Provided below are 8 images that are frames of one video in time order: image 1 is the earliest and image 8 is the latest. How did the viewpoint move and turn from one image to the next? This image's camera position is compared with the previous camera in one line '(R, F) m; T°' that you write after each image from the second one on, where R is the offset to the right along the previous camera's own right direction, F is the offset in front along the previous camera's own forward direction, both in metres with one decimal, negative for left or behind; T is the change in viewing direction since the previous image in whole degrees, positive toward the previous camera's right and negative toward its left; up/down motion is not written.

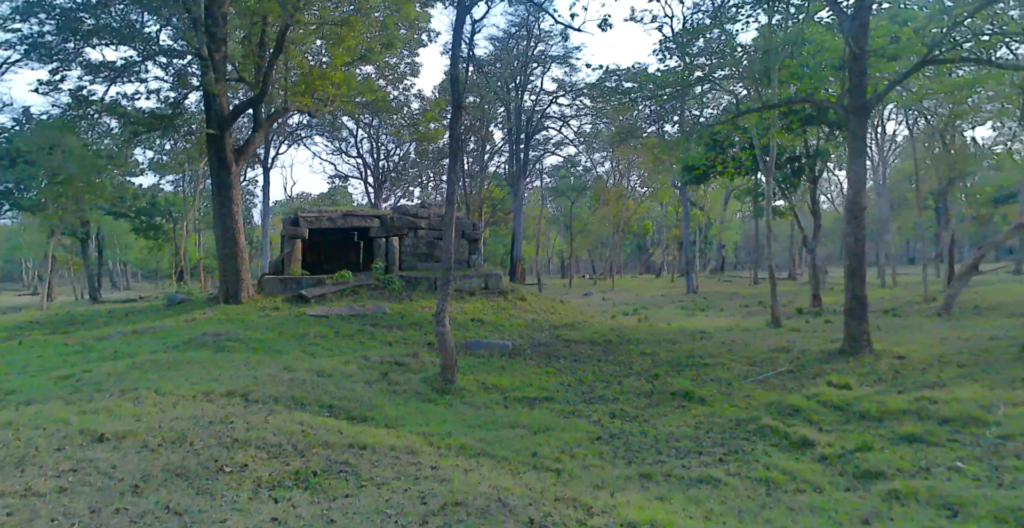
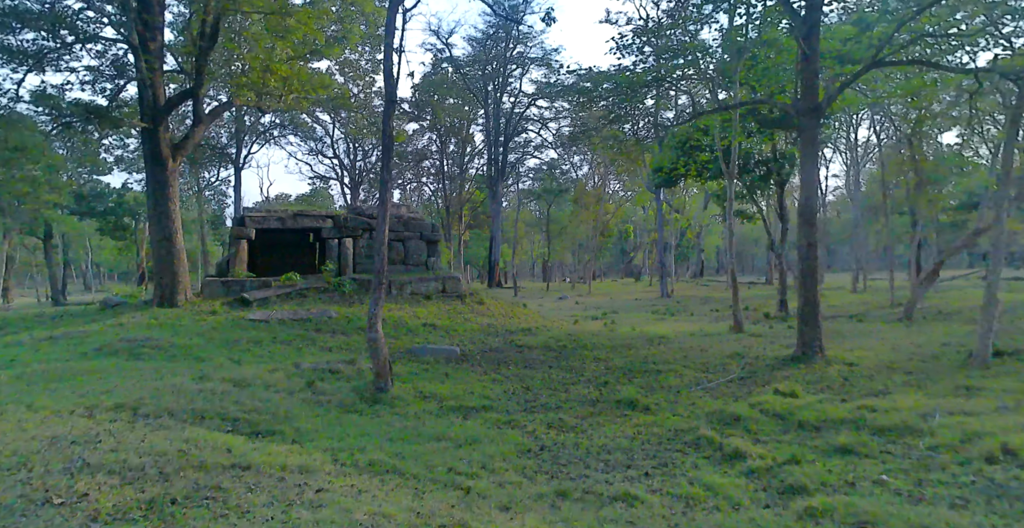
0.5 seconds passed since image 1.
(+0.5, +0.2) m; +2°
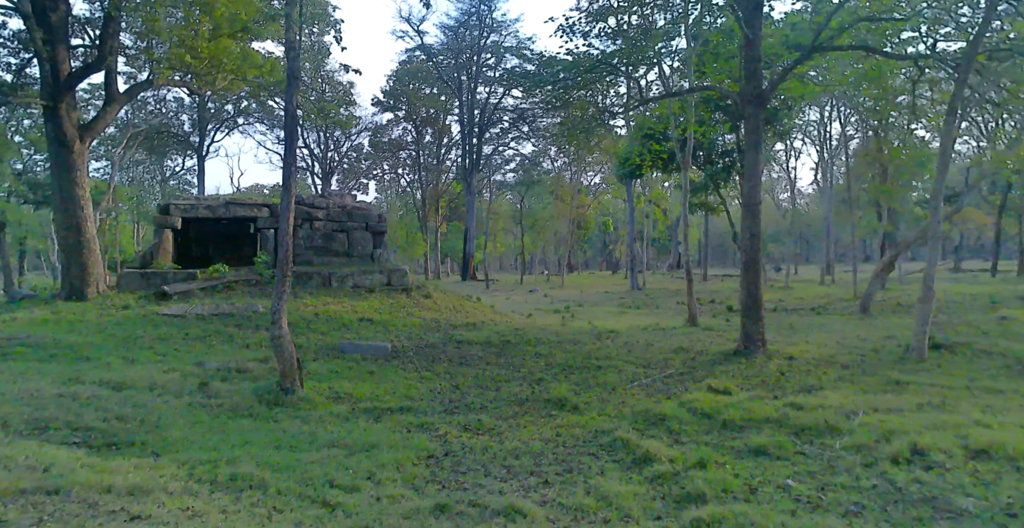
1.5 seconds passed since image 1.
(+0.6, +0.3) m; +2°
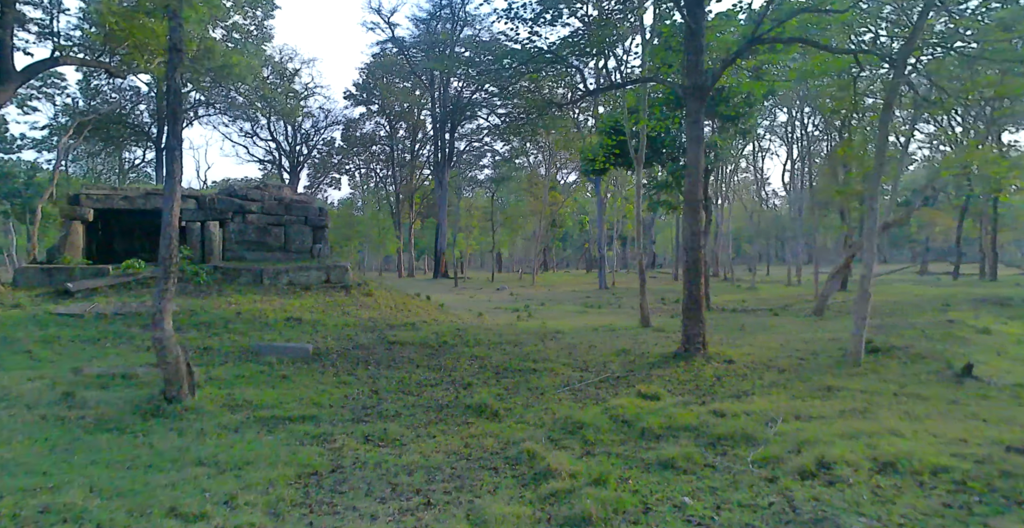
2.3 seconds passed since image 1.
(+0.6, +0.4) m; +2°
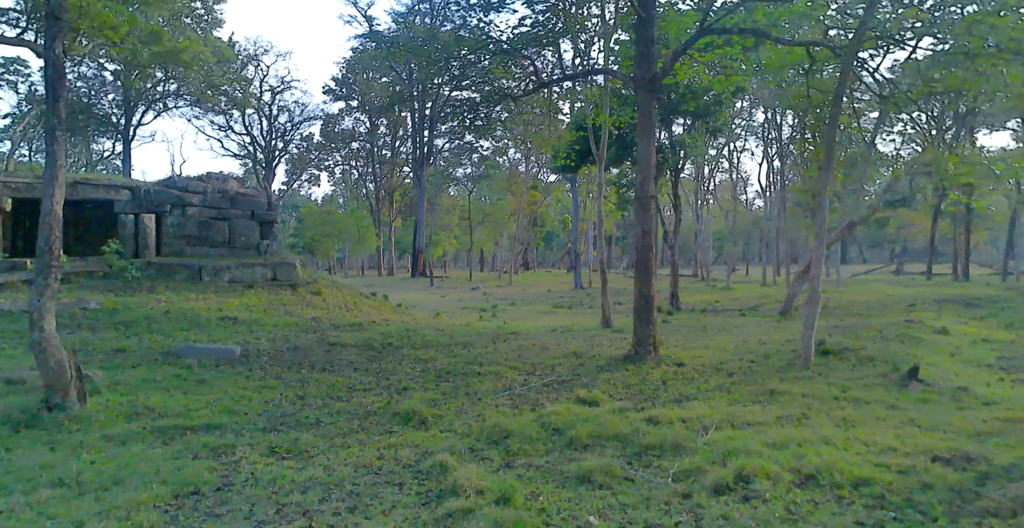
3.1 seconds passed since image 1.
(+0.6, +0.4) m; +1°
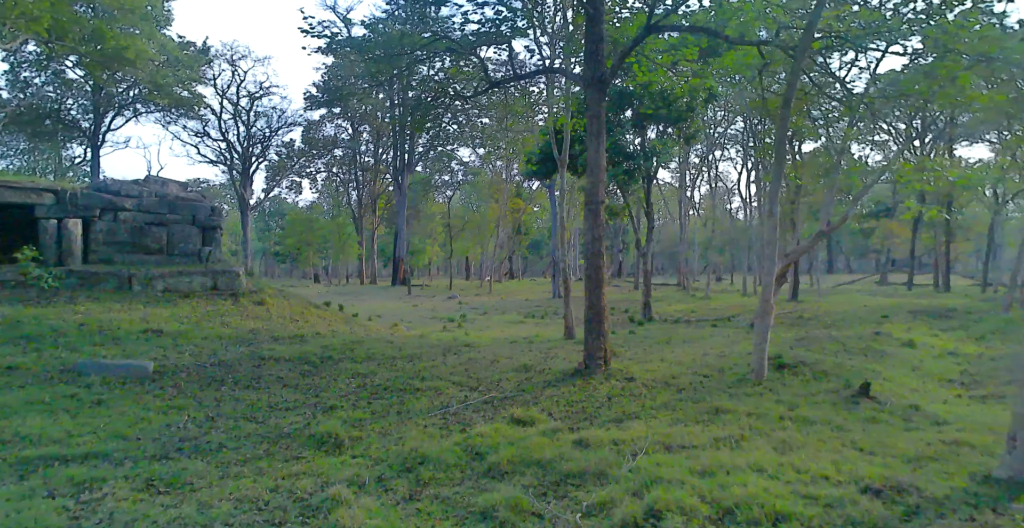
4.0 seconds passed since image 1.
(+0.6, +0.6) m; +1°
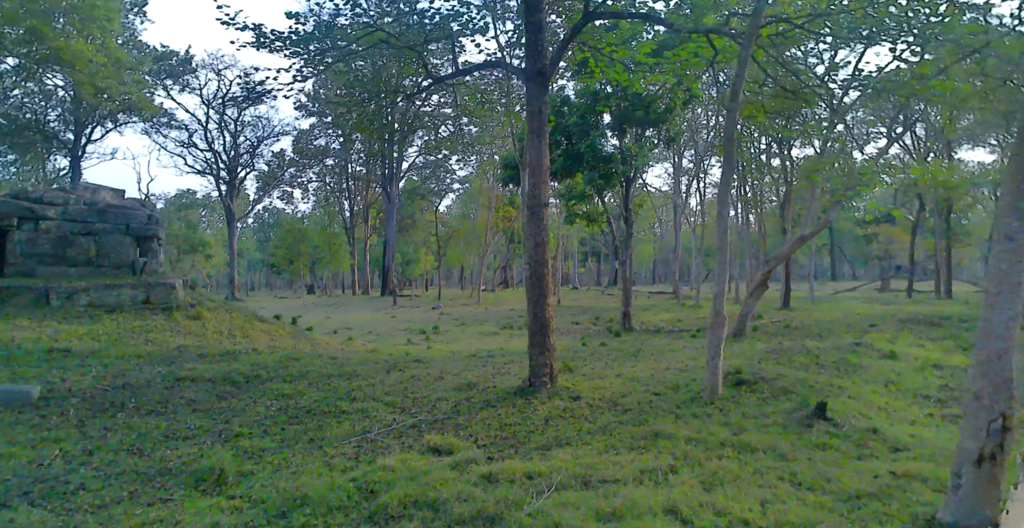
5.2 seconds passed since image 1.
(+0.8, +0.8) m; 0°
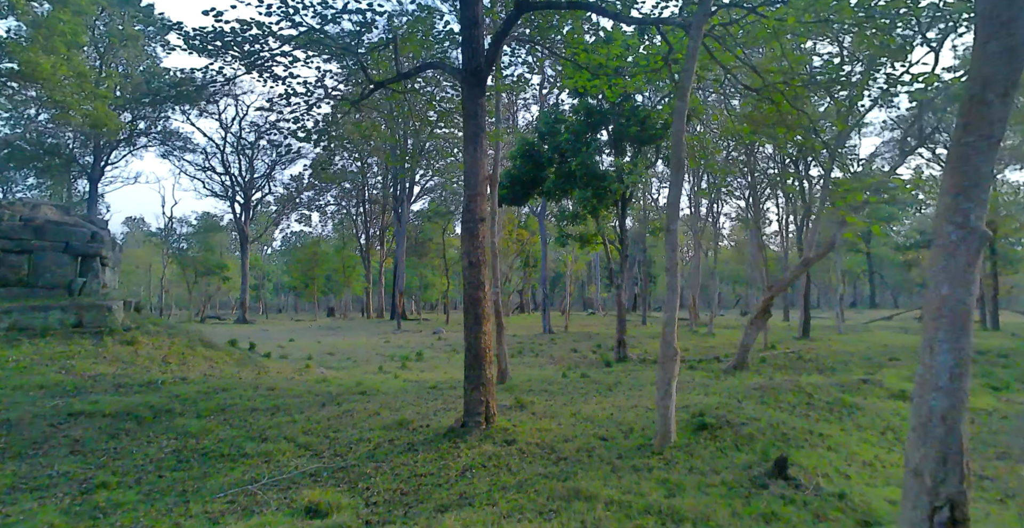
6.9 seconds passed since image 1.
(+1.0, +1.1) m; -2°
